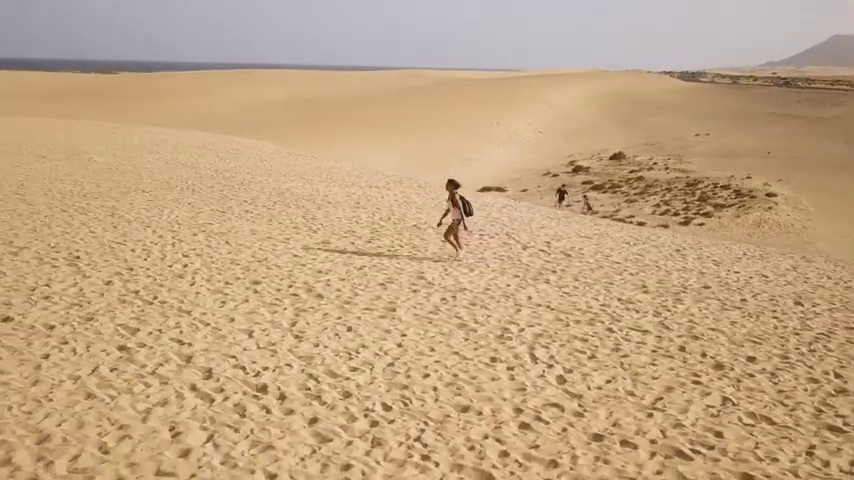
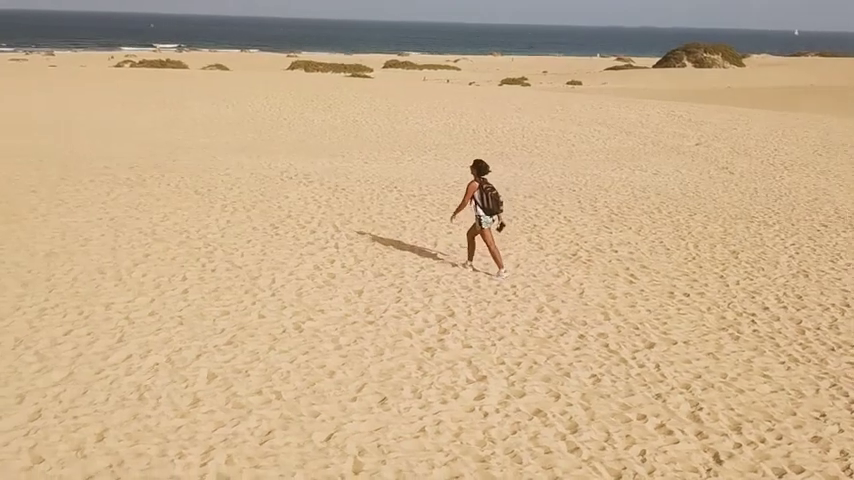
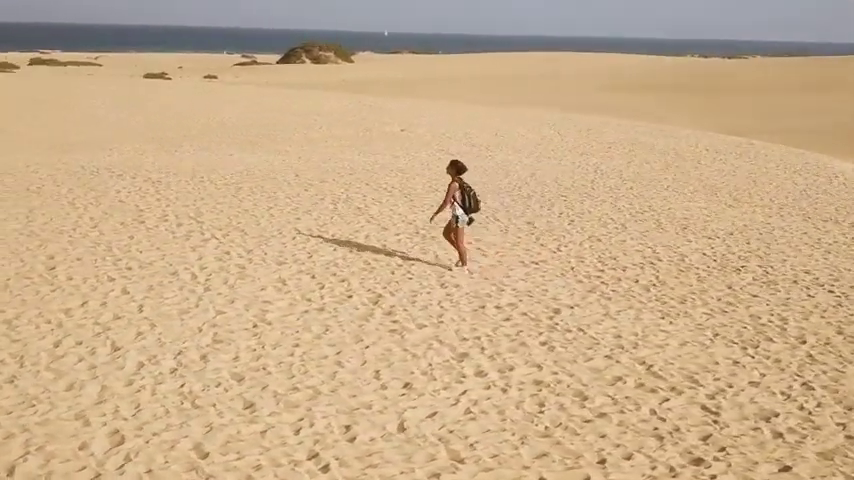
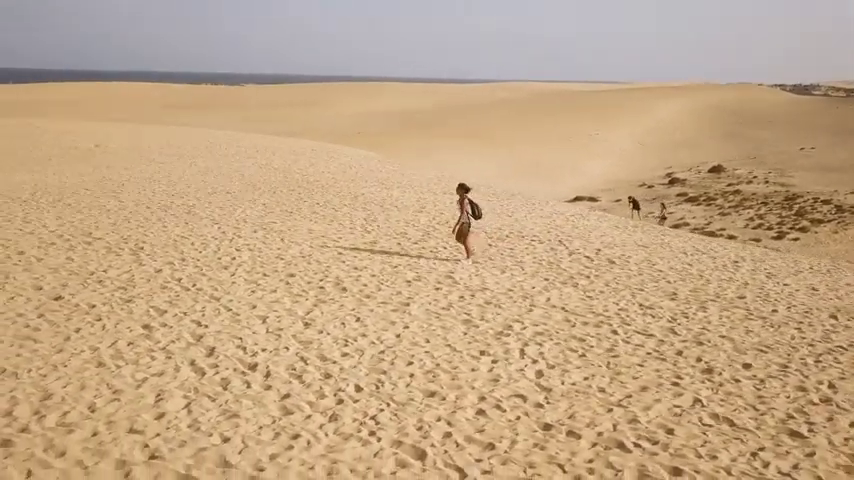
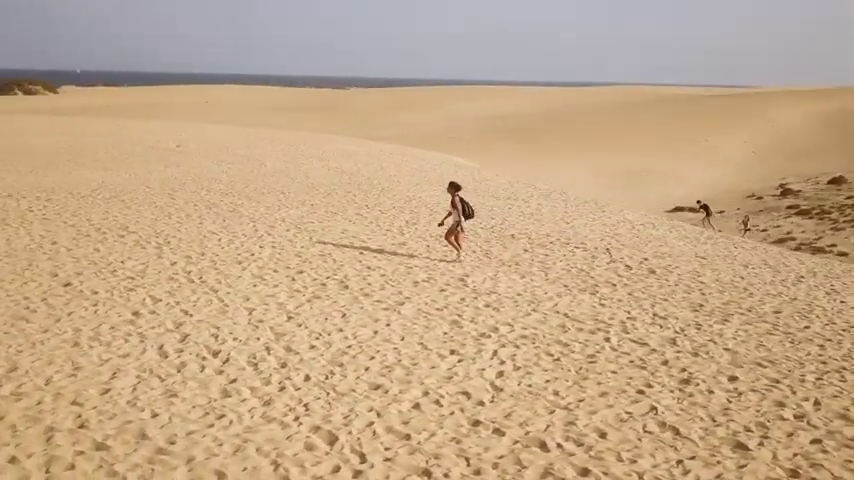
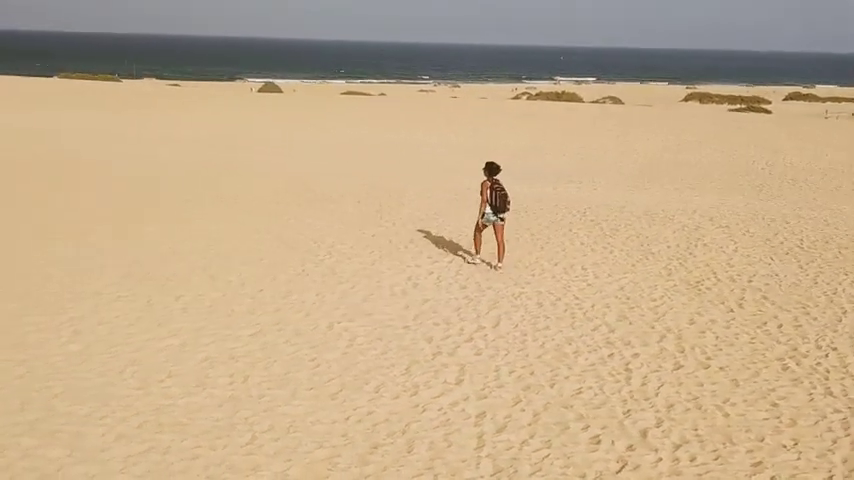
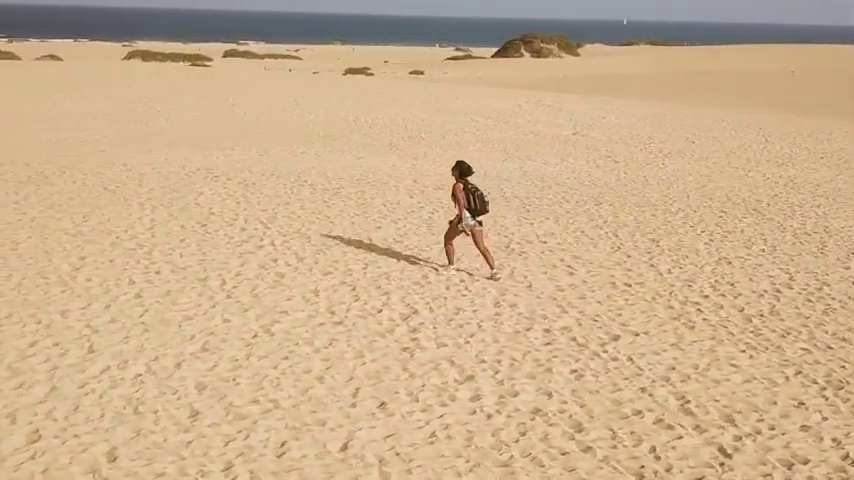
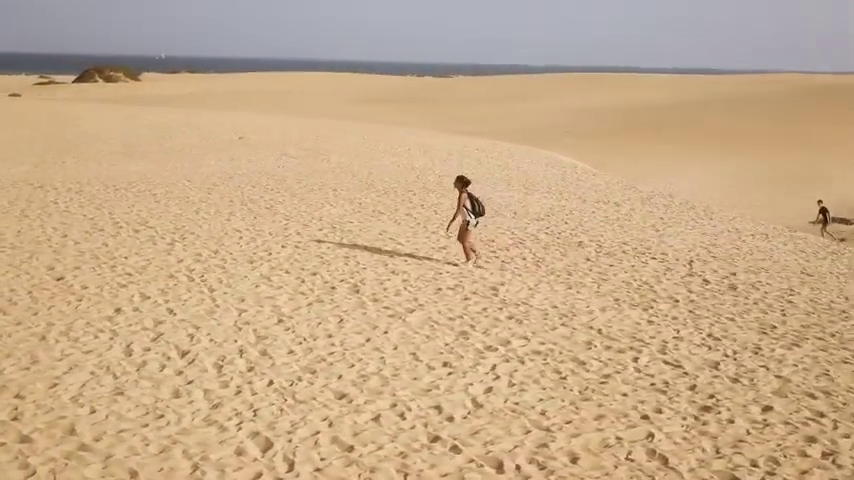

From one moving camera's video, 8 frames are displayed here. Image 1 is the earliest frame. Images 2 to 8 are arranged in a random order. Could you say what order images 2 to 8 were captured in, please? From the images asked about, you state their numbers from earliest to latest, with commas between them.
4, 5, 8, 3, 7, 2, 6
